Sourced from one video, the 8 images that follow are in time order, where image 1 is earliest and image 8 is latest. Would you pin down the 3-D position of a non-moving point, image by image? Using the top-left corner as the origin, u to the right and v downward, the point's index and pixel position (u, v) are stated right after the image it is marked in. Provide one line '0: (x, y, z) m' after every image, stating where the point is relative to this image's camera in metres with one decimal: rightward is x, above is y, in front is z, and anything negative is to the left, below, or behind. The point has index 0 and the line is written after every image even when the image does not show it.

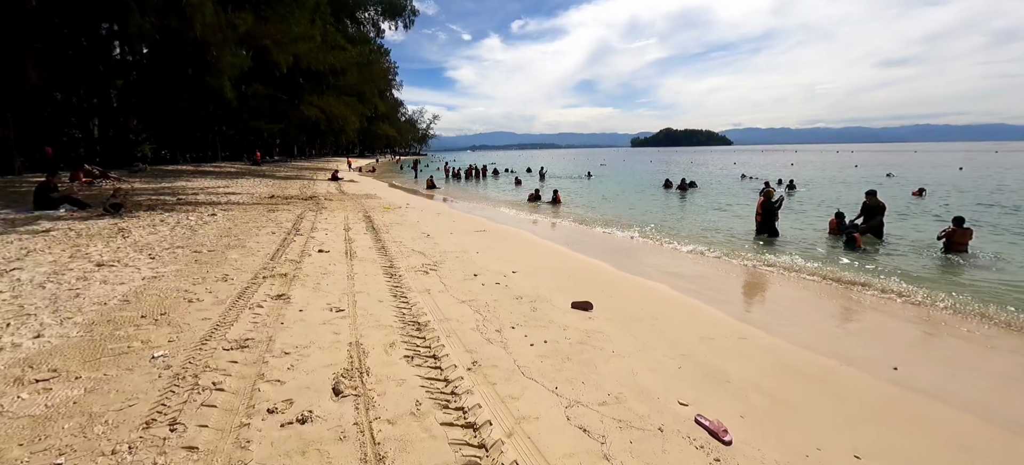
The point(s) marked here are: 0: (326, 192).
0: (-7.8, +1.7, +17.5) m
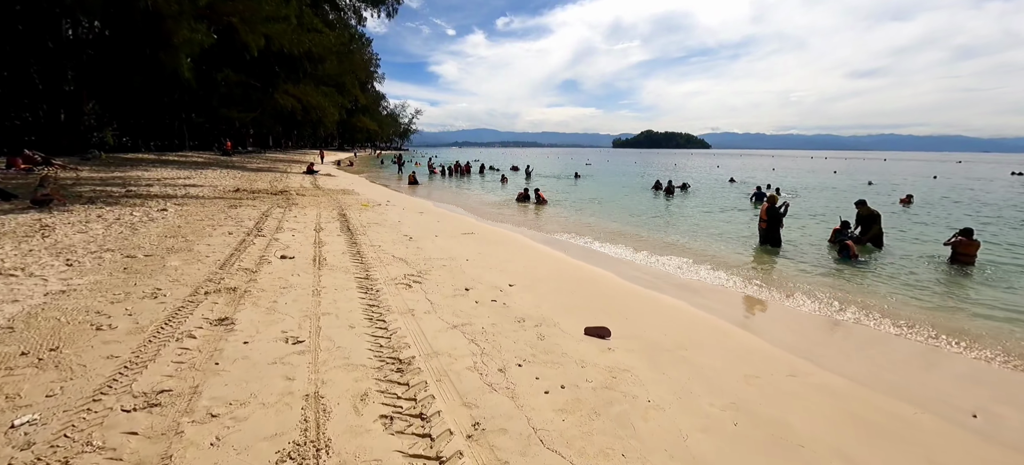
0: (-8.3, +1.8, +16.2) m
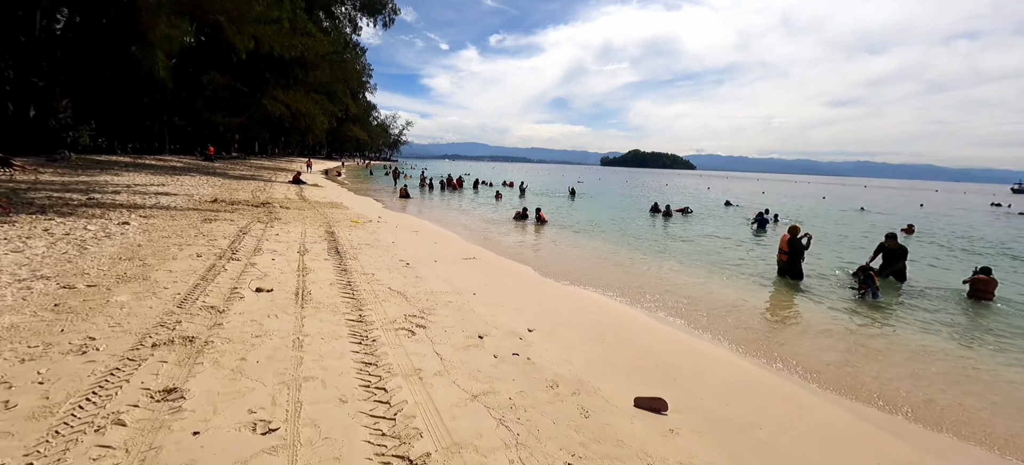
0: (-8.3, +1.2, +15.1) m
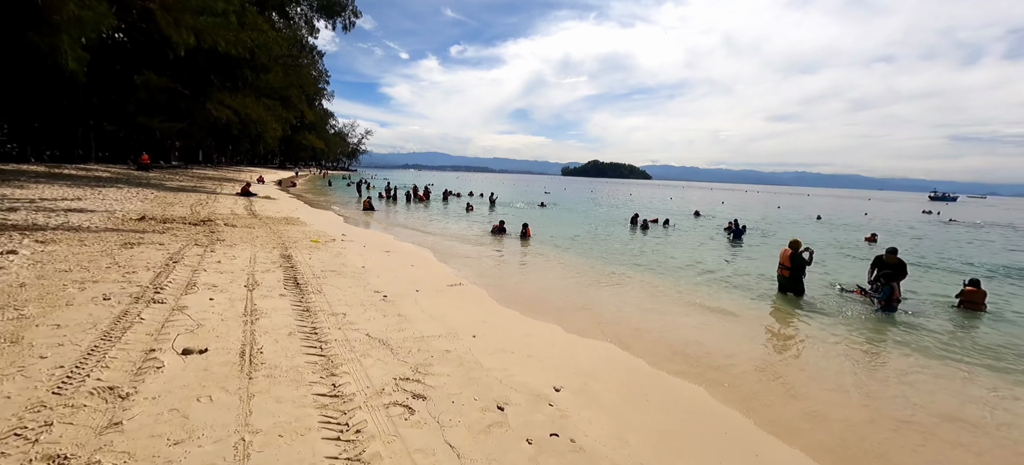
0: (-9.0, +0.6, +13.3) m
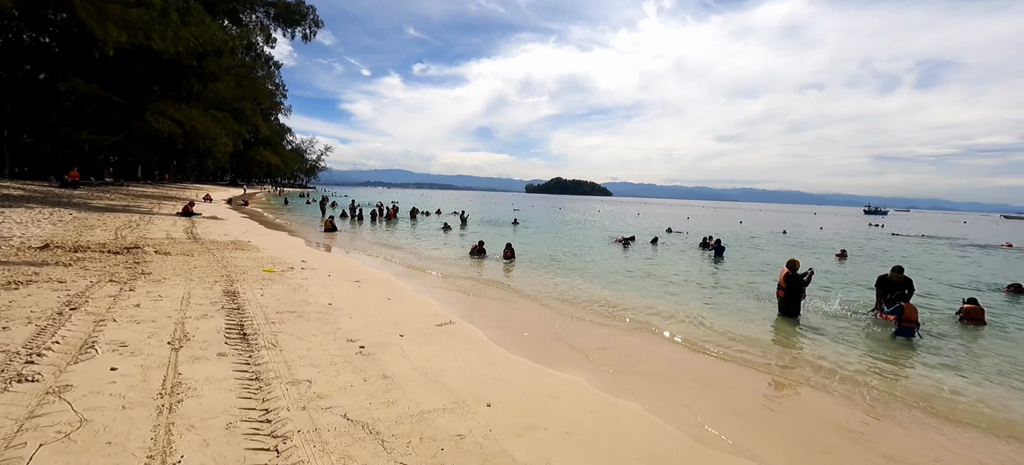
0: (-9.5, -0.2, +11.3) m
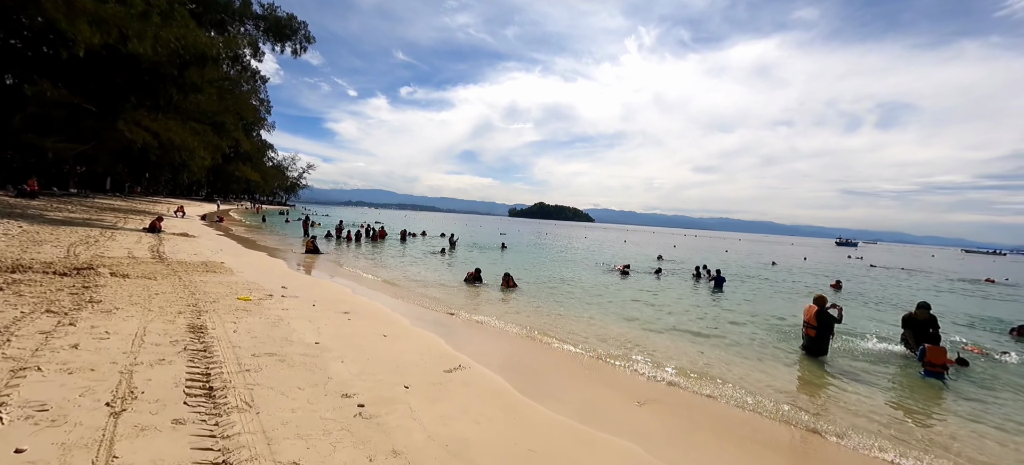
0: (-9.4, -0.6, +10.1) m
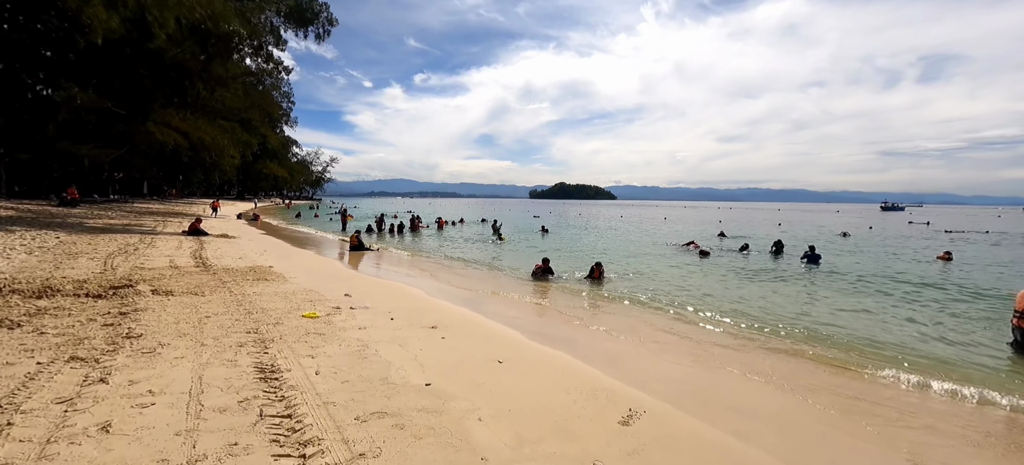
0: (-7.4, -0.8, +8.8) m
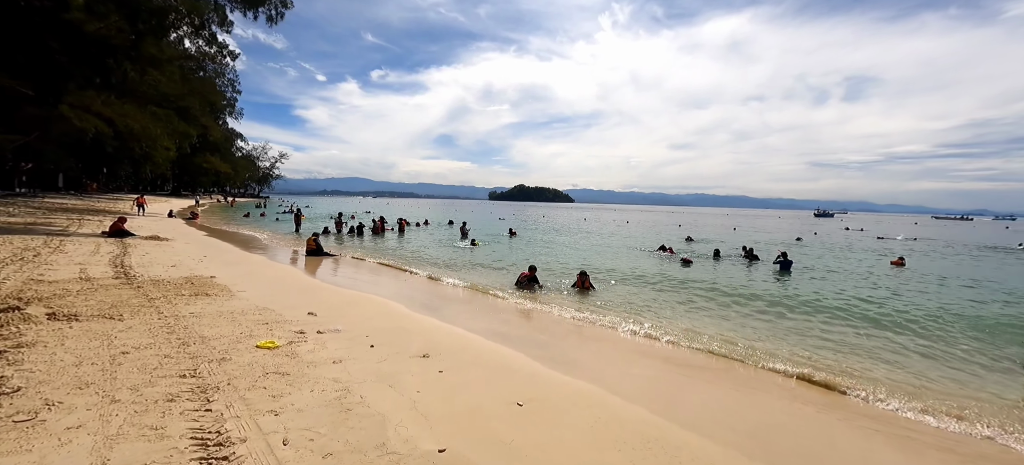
0: (-7.5, -0.8, +7.1) m
